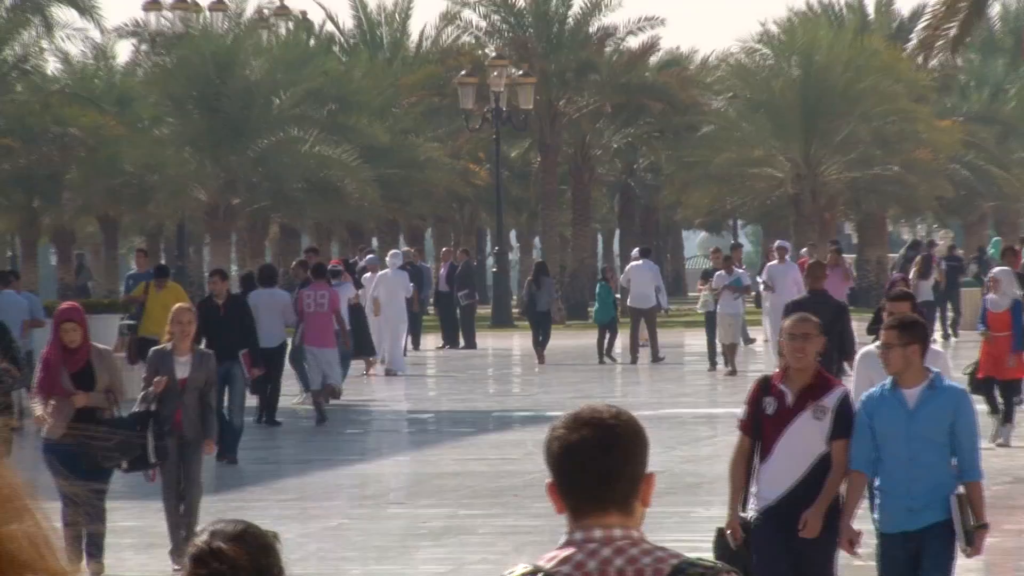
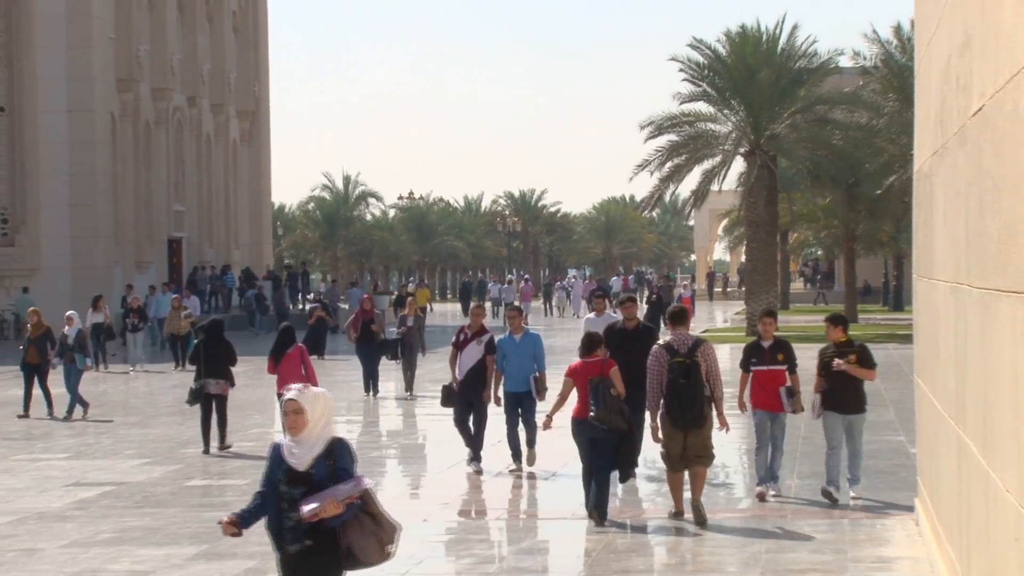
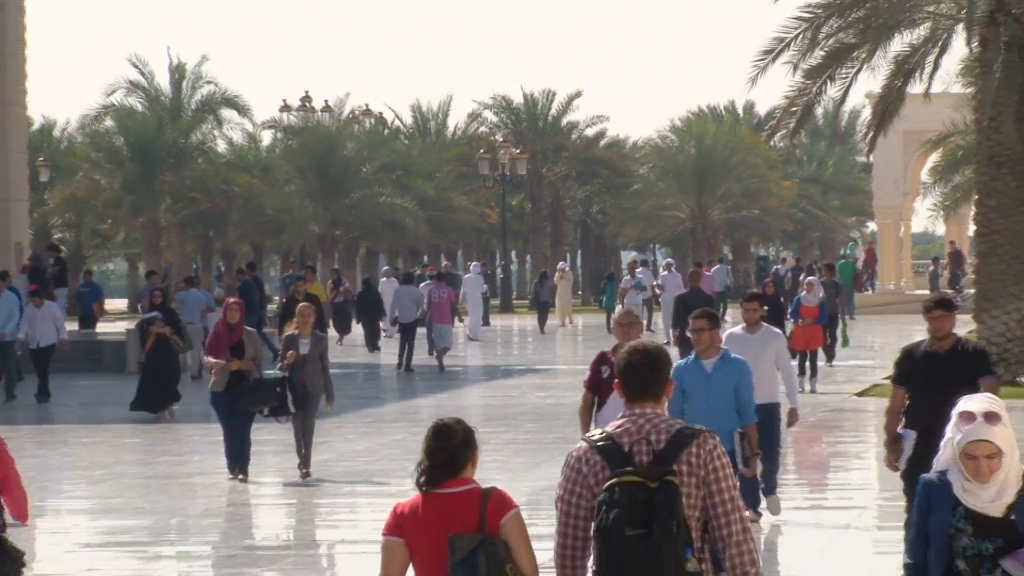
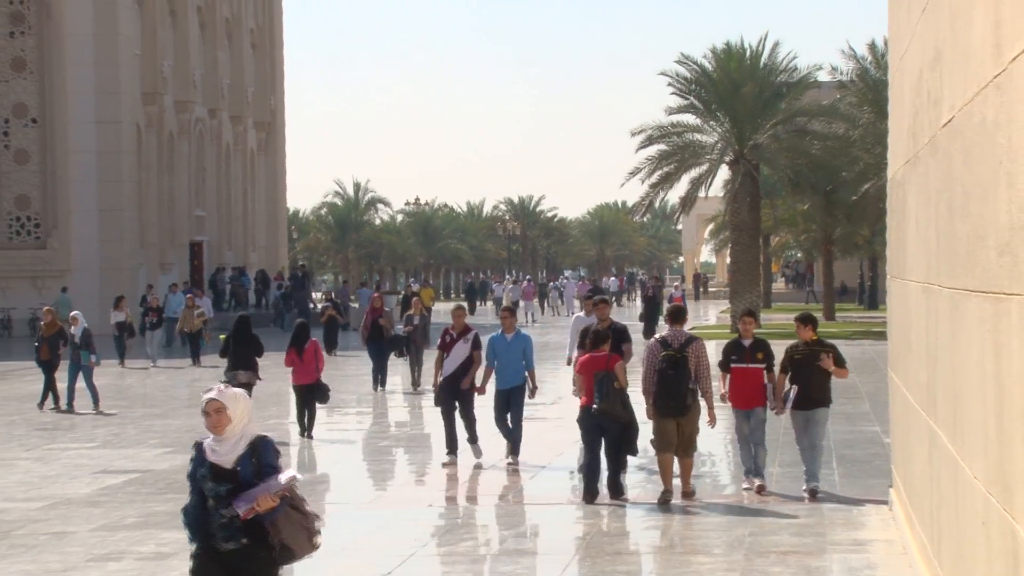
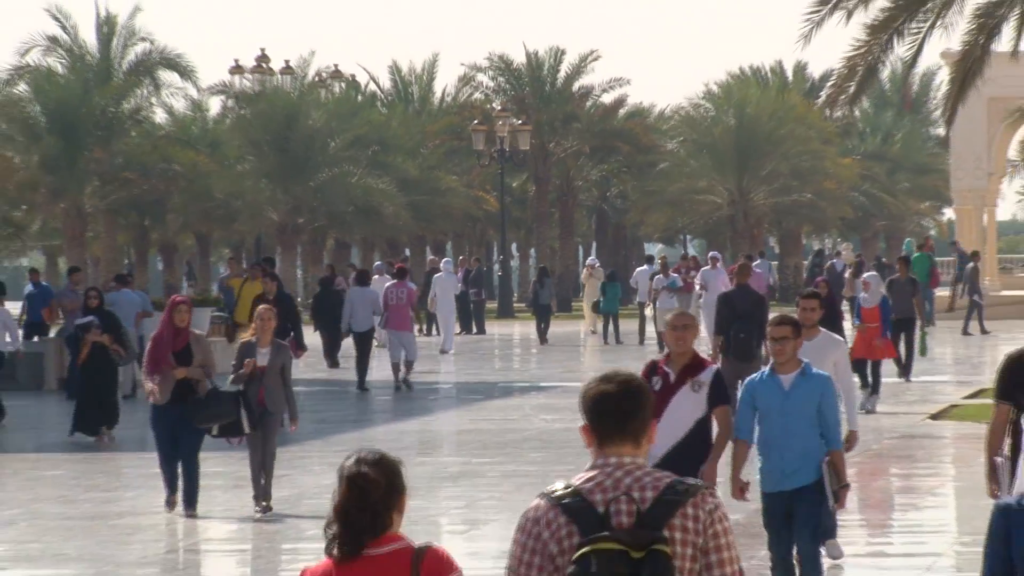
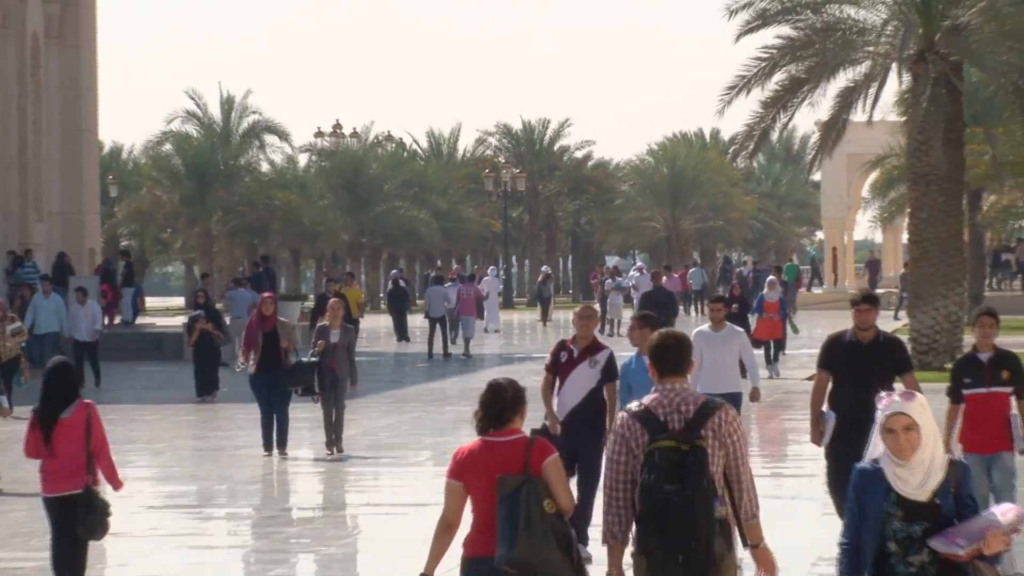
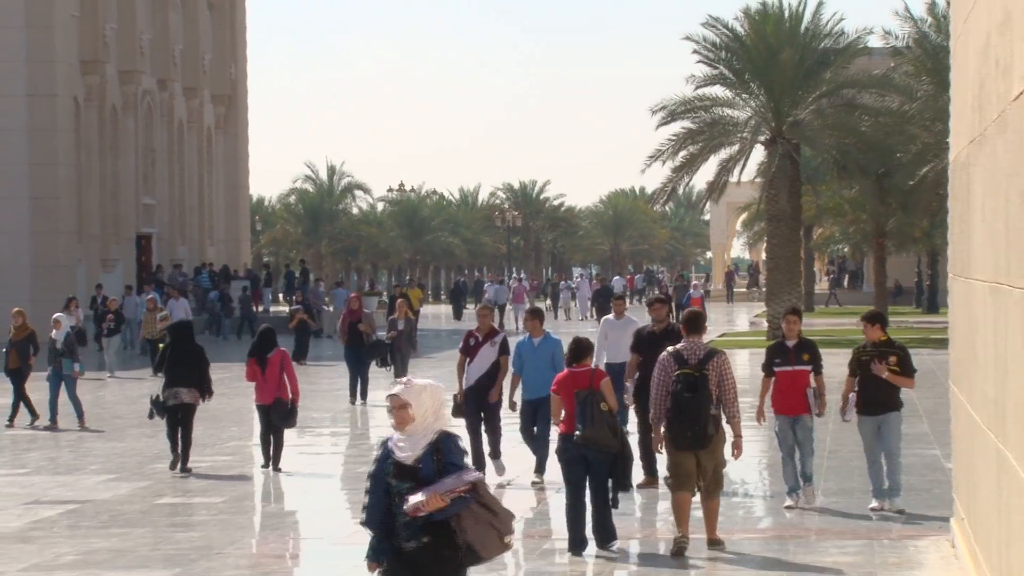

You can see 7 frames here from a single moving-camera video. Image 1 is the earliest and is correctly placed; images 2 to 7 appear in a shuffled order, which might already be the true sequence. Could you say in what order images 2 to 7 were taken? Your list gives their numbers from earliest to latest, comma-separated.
5, 3, 6, 7, 2, 4
